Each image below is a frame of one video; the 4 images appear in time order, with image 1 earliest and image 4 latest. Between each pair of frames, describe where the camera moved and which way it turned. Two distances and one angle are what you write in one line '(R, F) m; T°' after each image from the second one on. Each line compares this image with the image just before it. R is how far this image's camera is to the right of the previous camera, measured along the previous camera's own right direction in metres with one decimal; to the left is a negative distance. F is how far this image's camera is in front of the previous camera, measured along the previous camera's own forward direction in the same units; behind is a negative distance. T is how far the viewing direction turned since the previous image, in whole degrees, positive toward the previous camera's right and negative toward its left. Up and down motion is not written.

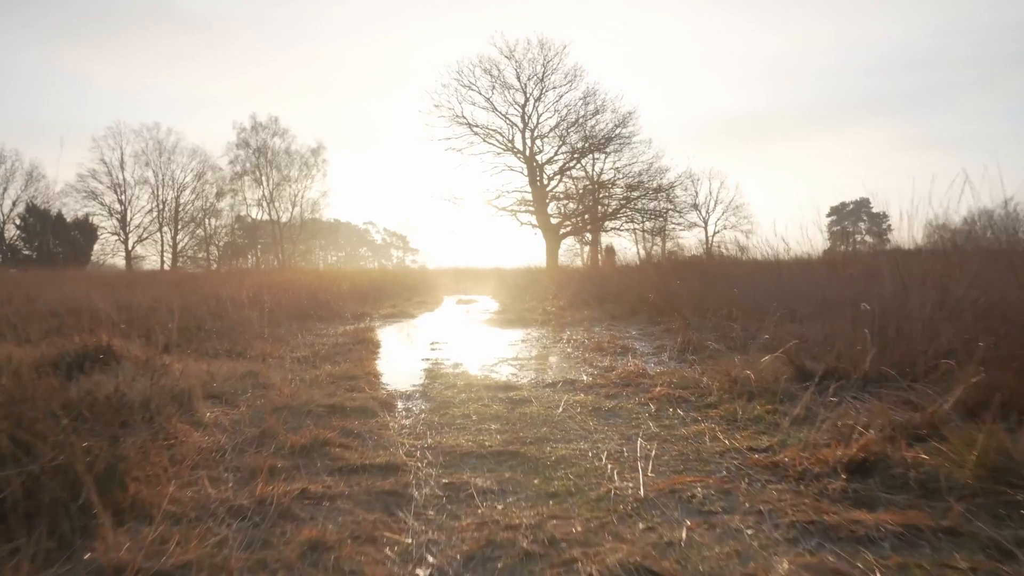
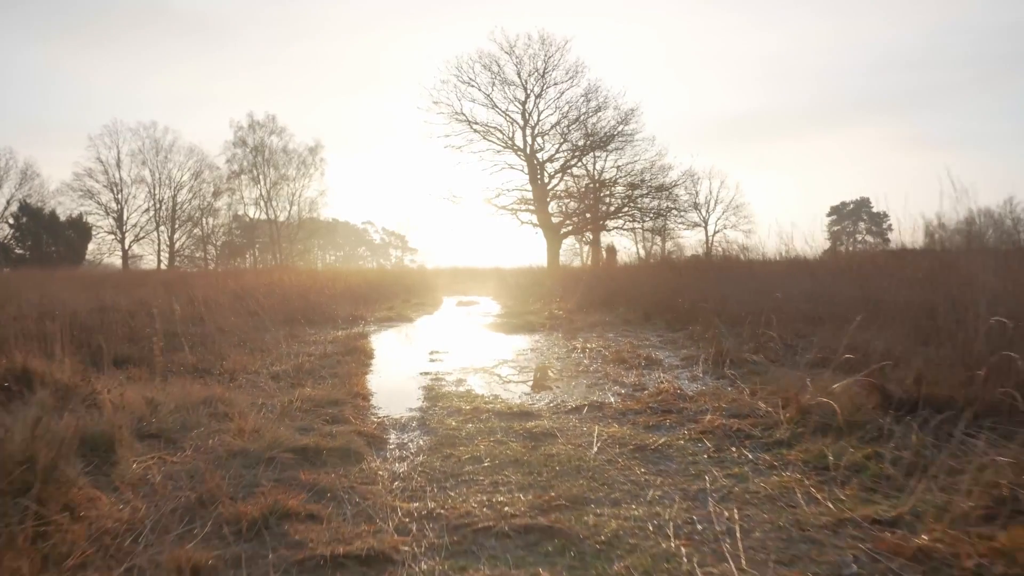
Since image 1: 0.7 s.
(-0.2, +1.1) m; 0°
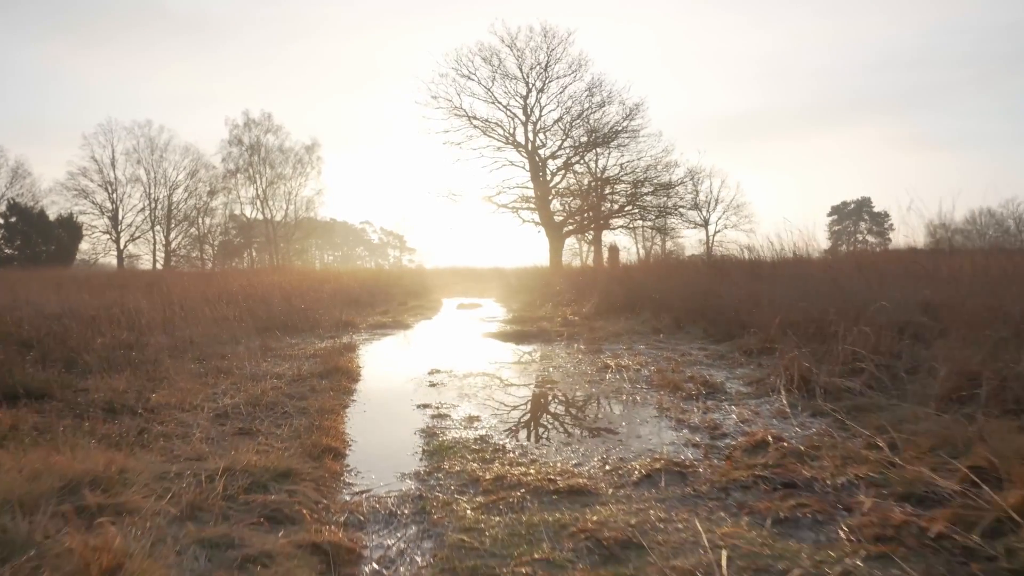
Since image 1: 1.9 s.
(-0.3, +1.8) m; 0°
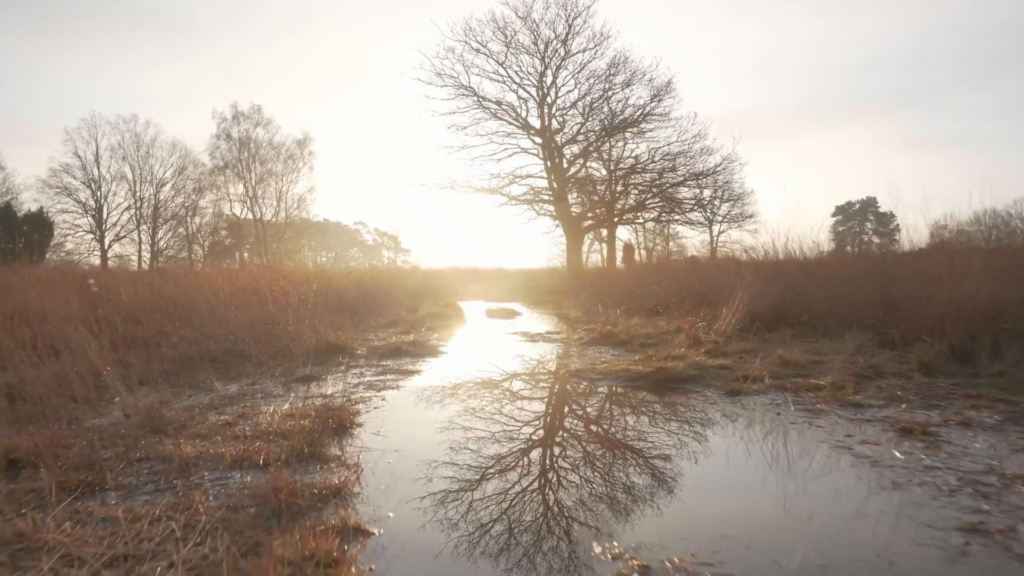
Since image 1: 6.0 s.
(-1.5, +5.8) m; +1°
